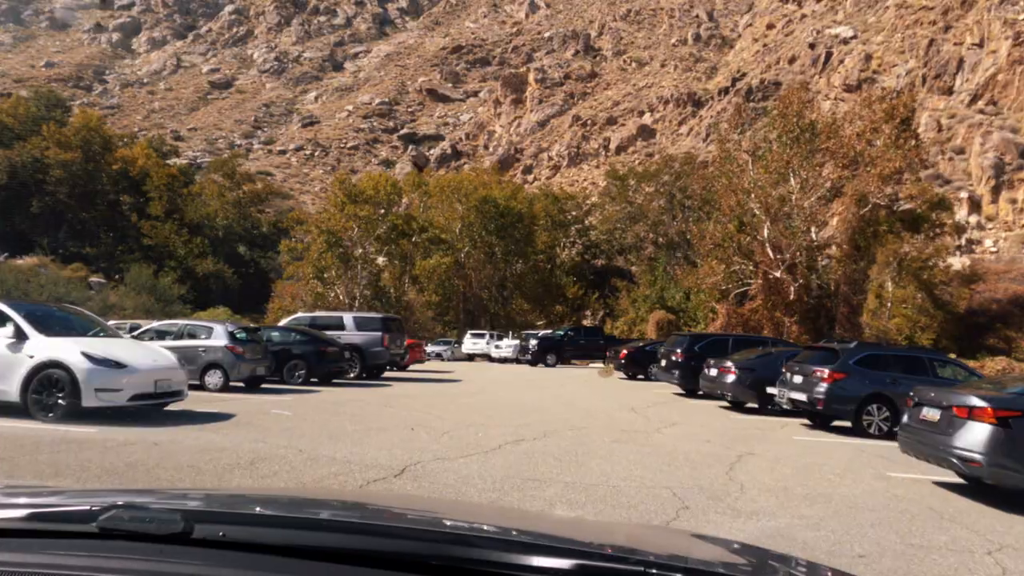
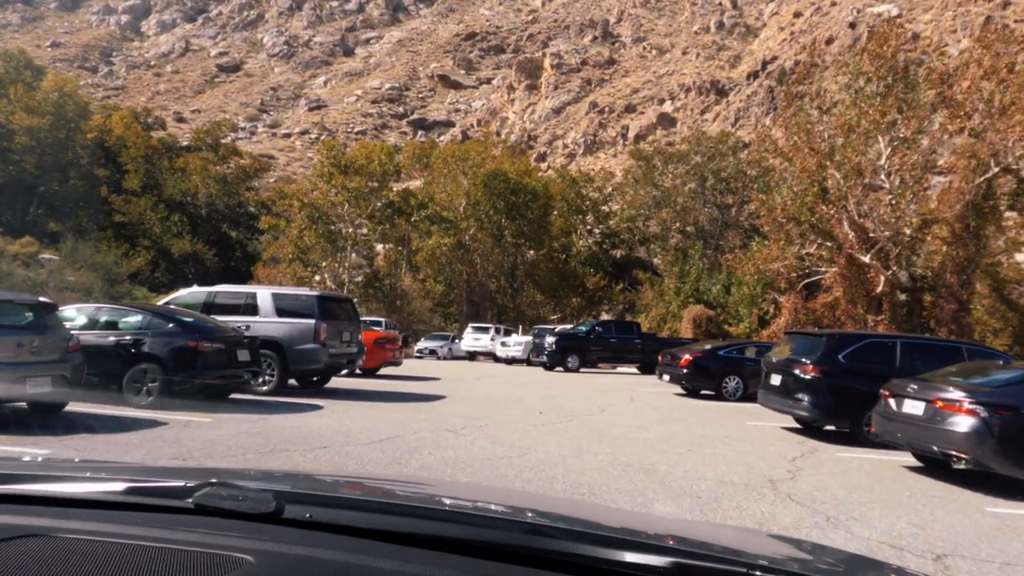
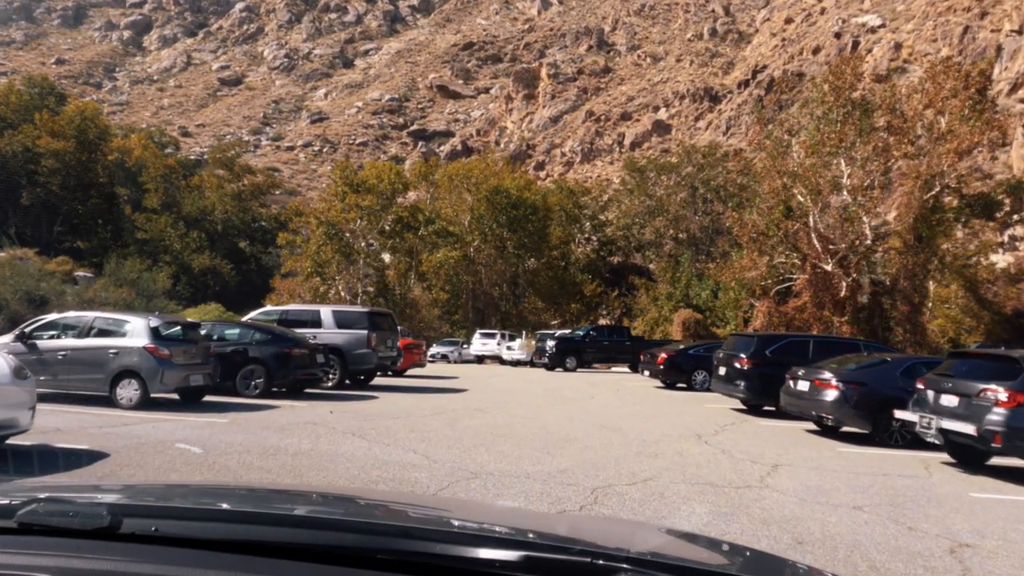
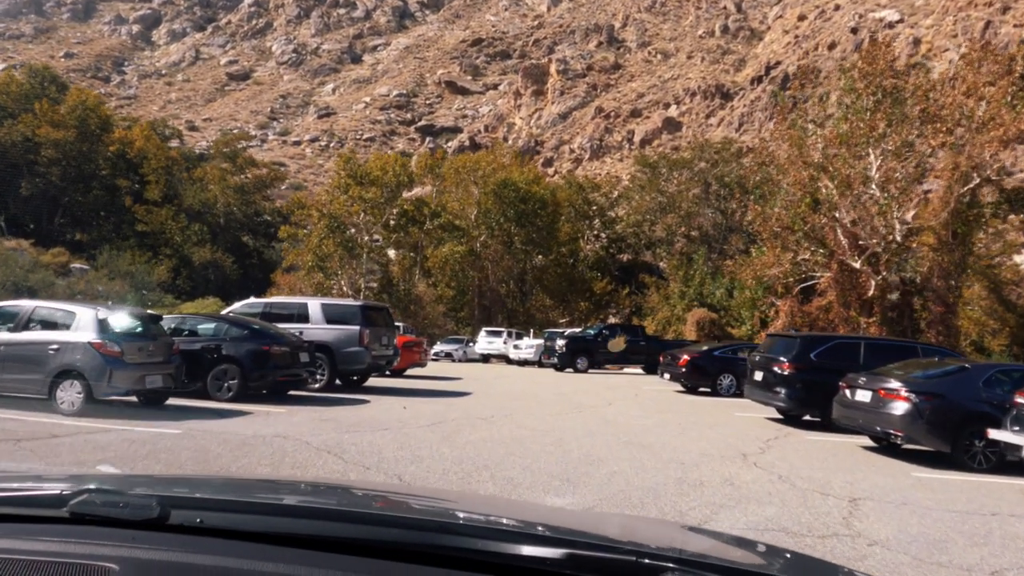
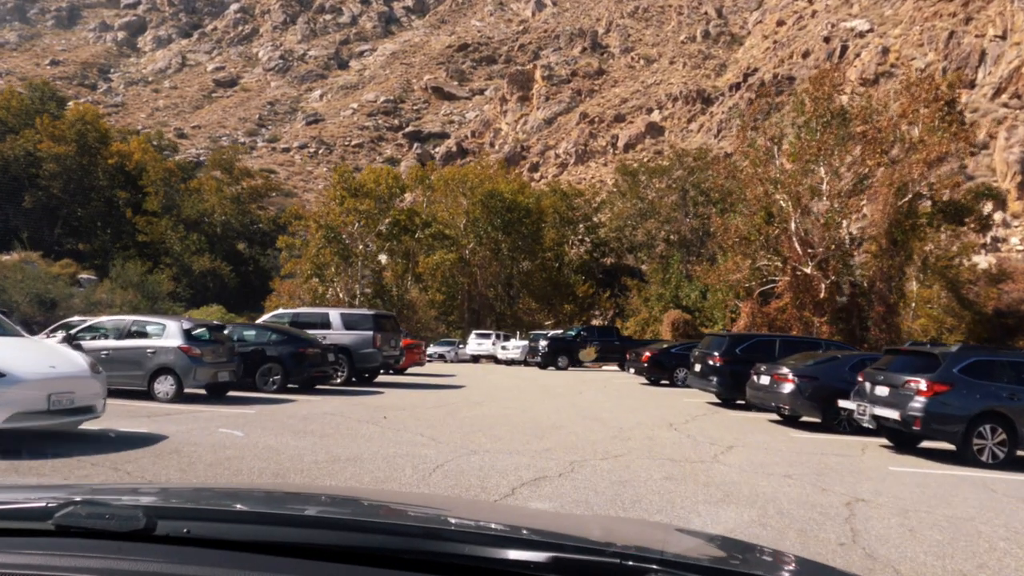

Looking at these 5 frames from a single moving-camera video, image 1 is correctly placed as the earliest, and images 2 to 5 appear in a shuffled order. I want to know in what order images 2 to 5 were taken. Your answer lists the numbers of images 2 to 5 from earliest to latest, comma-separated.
5, 3, 4, 2
